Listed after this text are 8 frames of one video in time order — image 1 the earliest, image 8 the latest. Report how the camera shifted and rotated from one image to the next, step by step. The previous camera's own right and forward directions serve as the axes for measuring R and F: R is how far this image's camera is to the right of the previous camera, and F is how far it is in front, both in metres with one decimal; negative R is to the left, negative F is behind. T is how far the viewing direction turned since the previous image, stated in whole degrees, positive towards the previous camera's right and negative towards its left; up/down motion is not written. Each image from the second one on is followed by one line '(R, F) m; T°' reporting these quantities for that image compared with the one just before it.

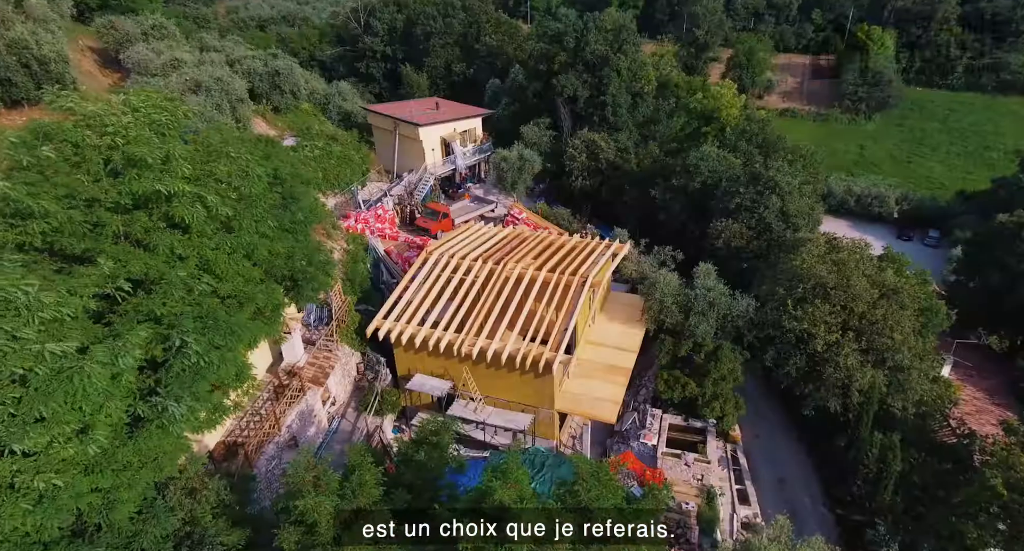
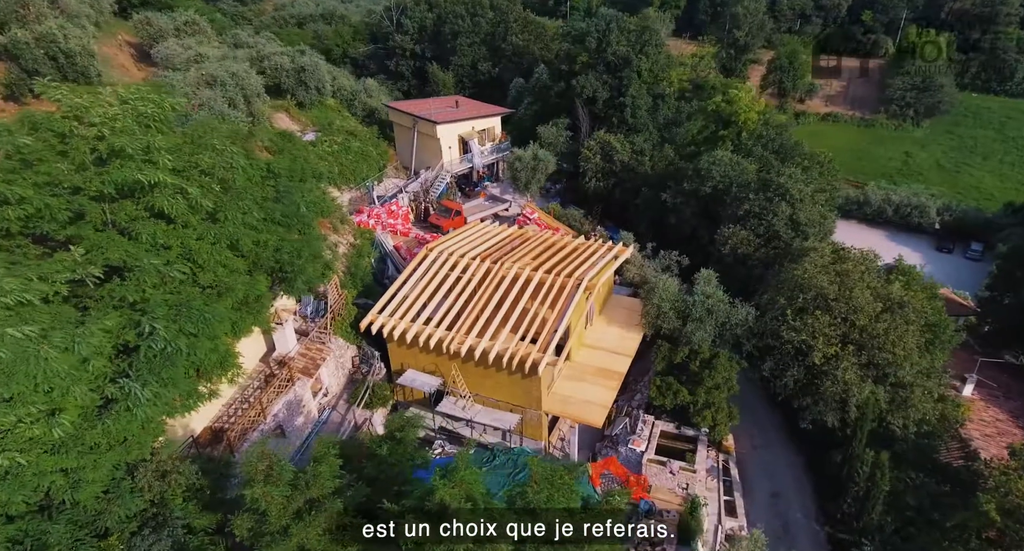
(+1.4, 0.0) m; -3°
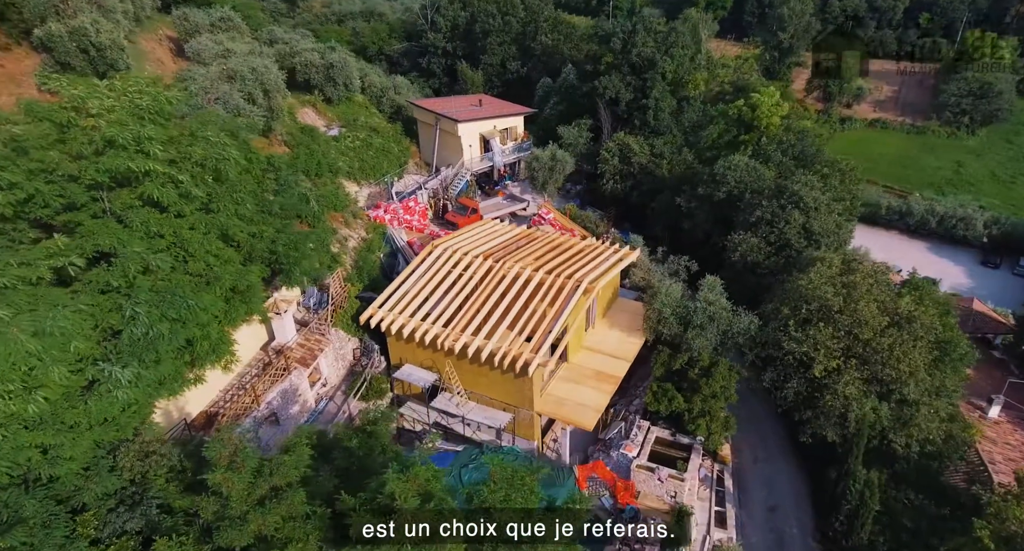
(+1.3, 0.0) m; -4°
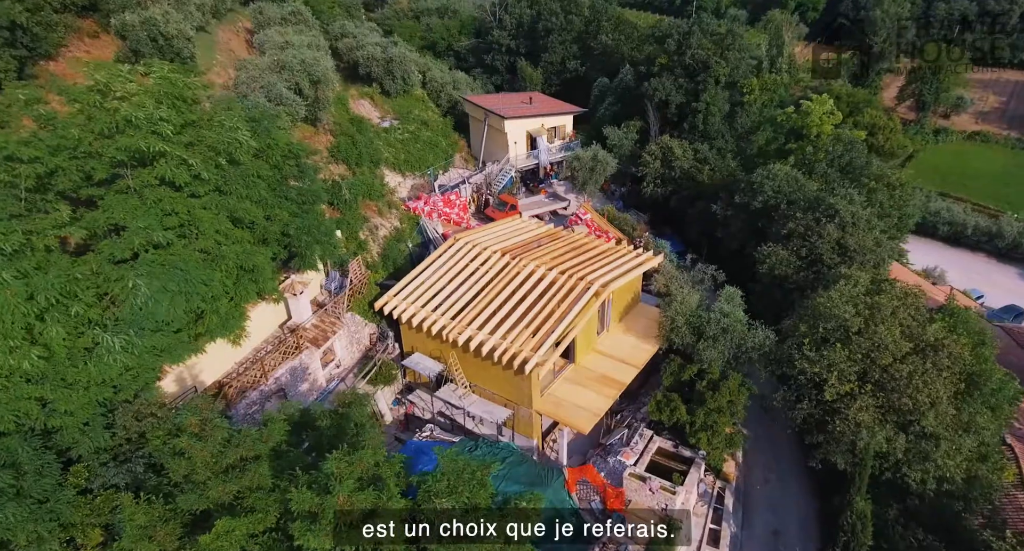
(+2.0, 0.0) m; -7°
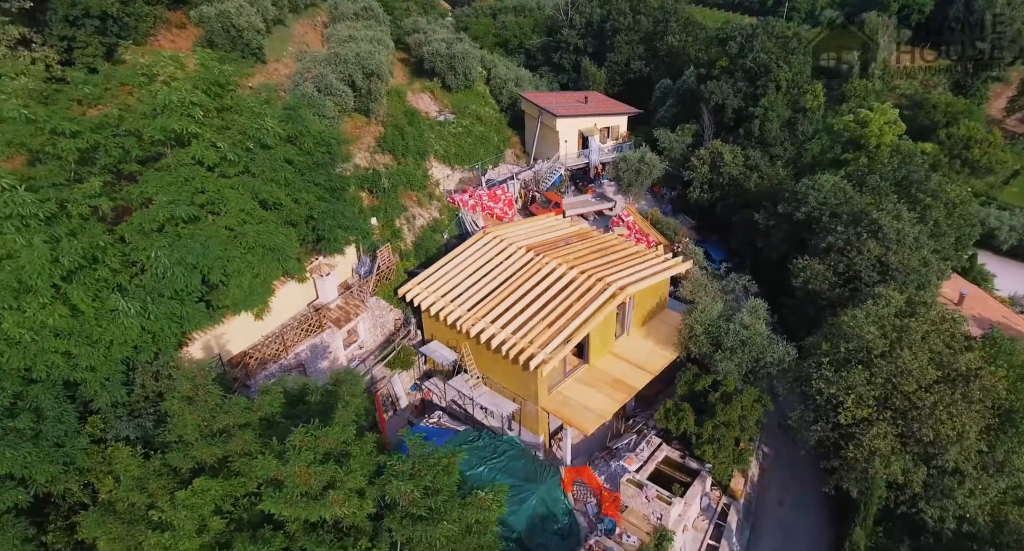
(+1.9, -0.1) m; -7°
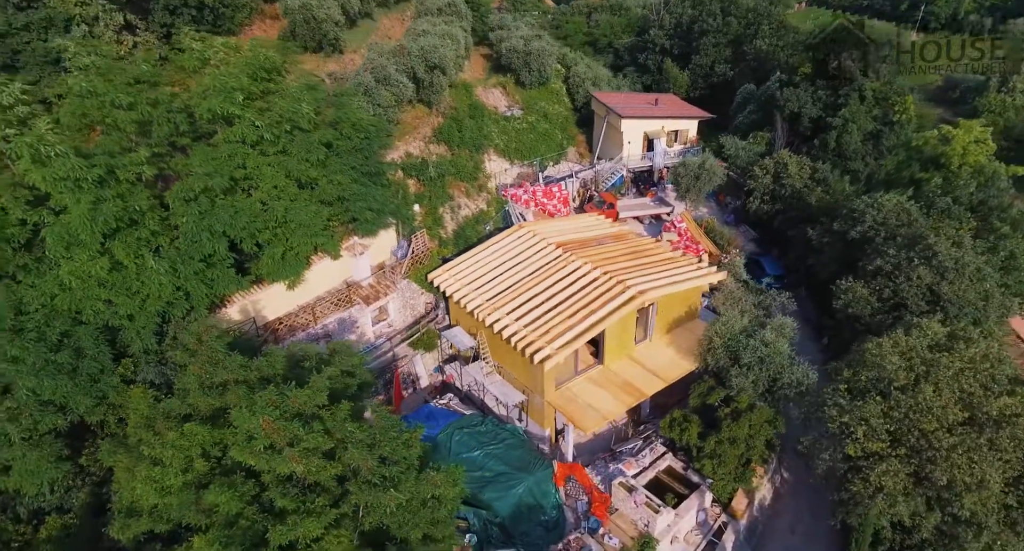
(+2.5, -0.2) m; -9°
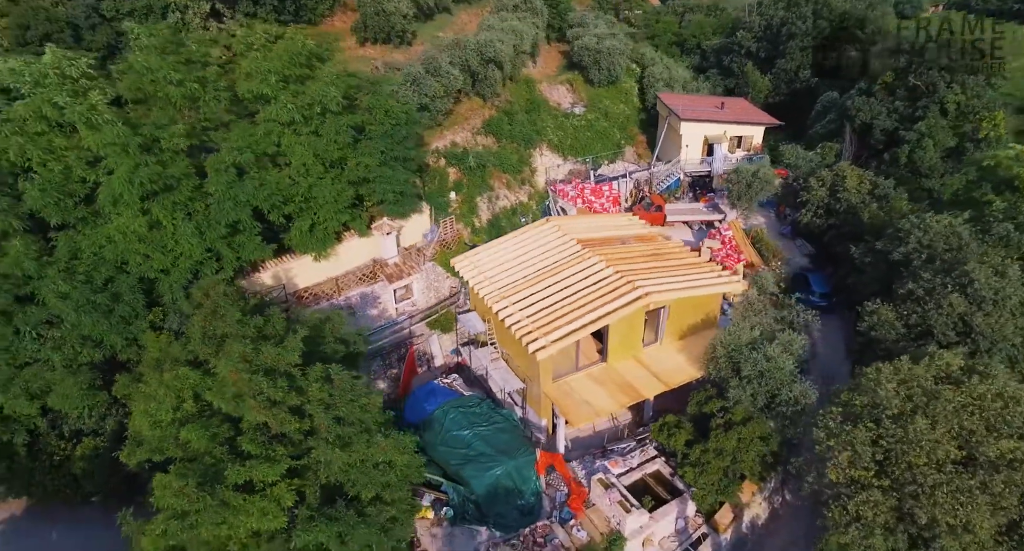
(+2.9, -0.3) m; -9°
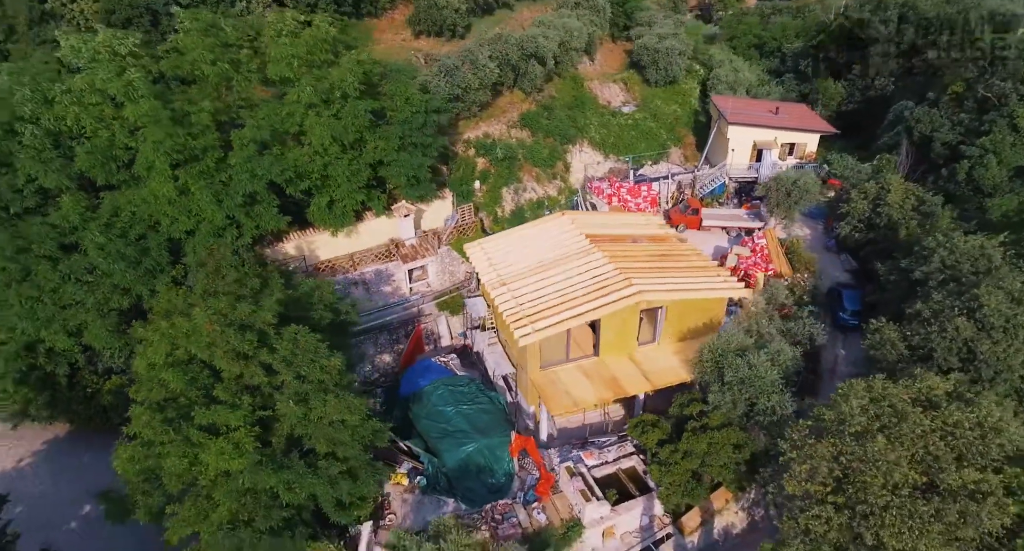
(+3.0, -0.4) m; -8°
